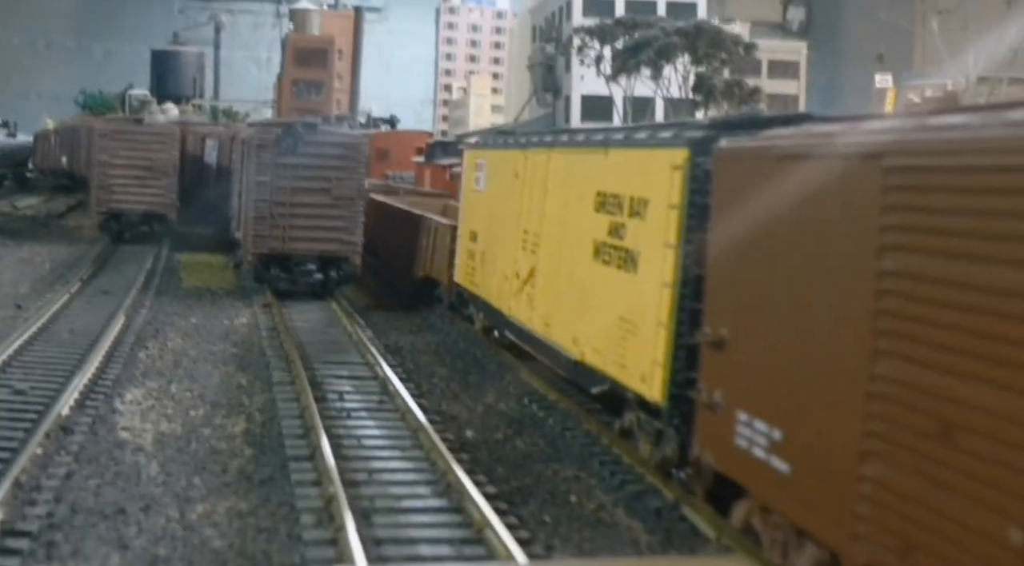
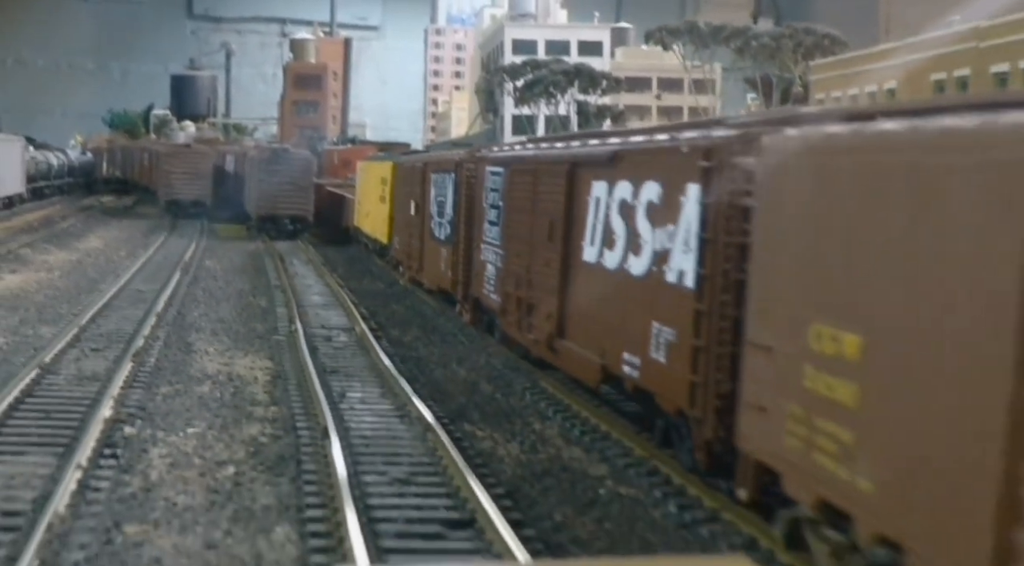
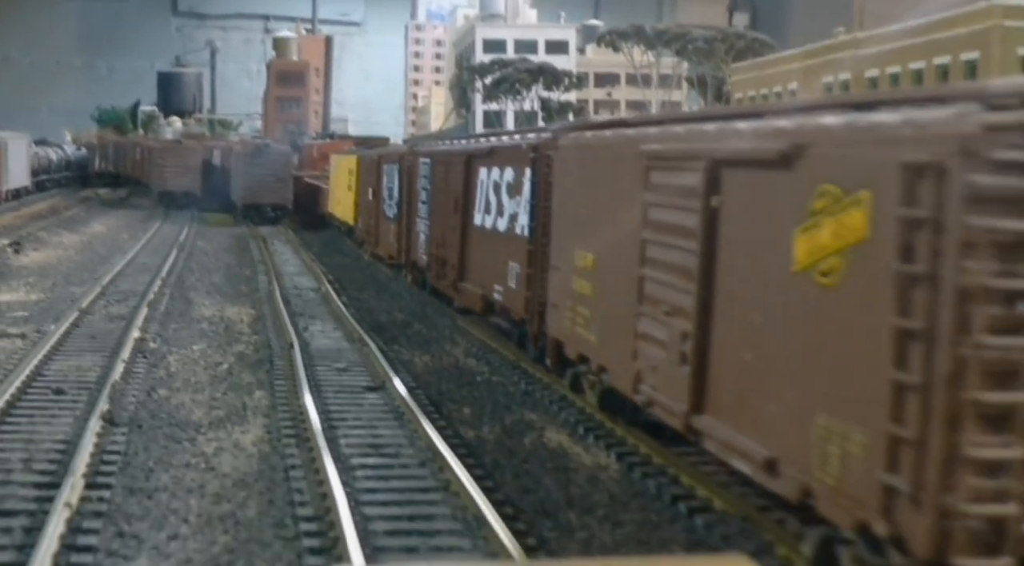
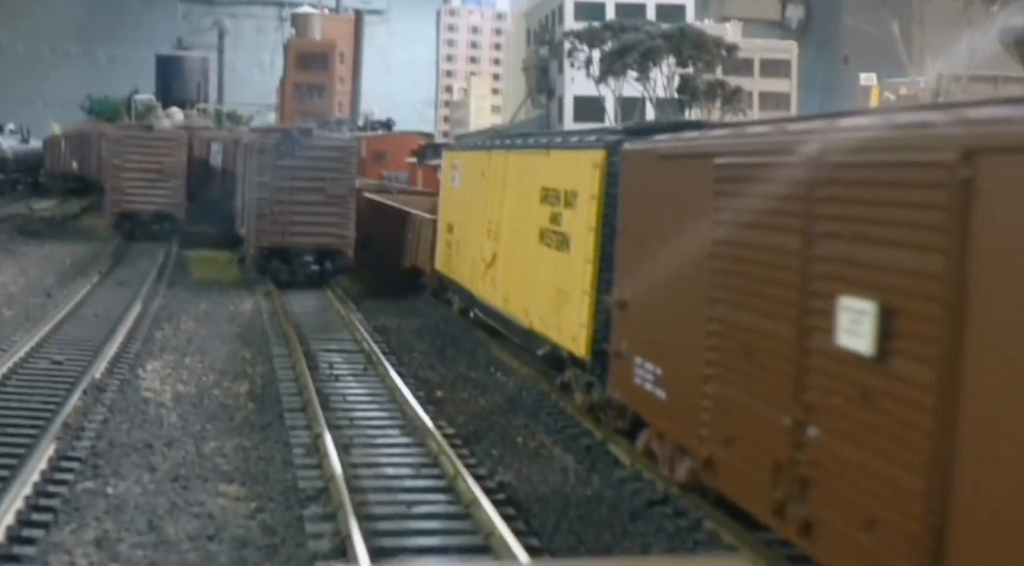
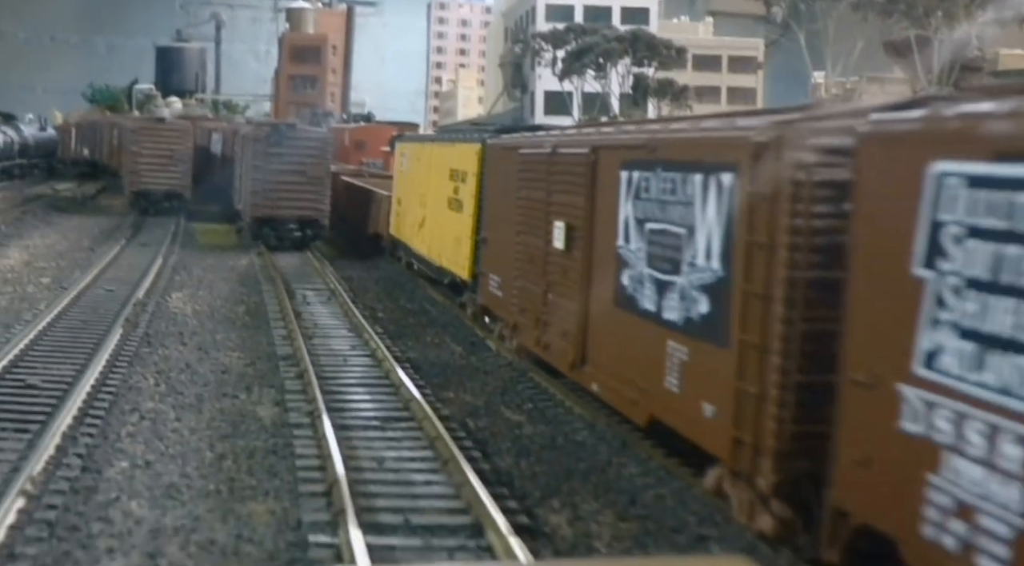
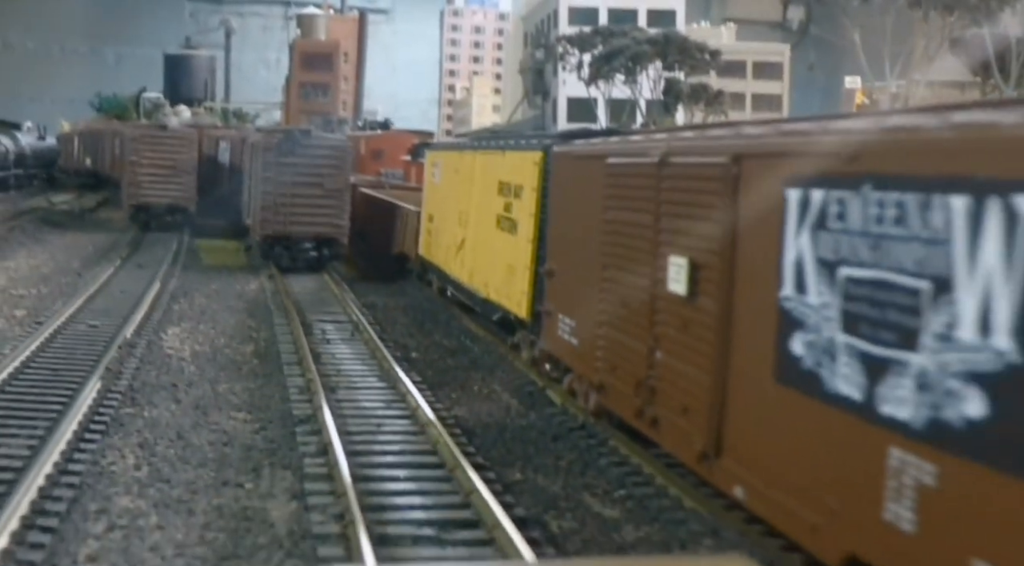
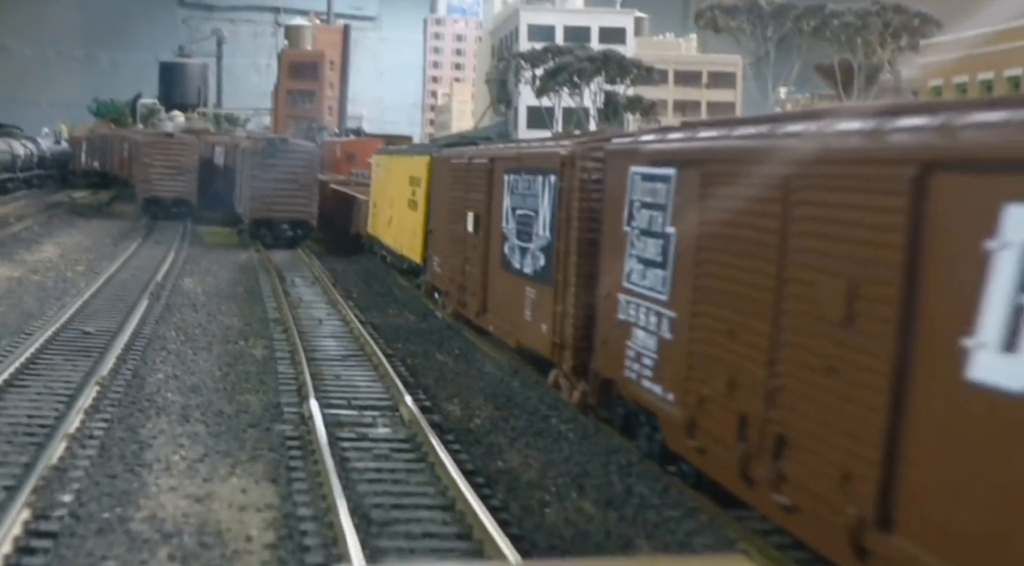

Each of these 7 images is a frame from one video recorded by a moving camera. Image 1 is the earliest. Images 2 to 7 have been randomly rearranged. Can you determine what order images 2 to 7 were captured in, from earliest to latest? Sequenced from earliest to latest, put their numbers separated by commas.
4, 6, 5, 7, 2, 3
